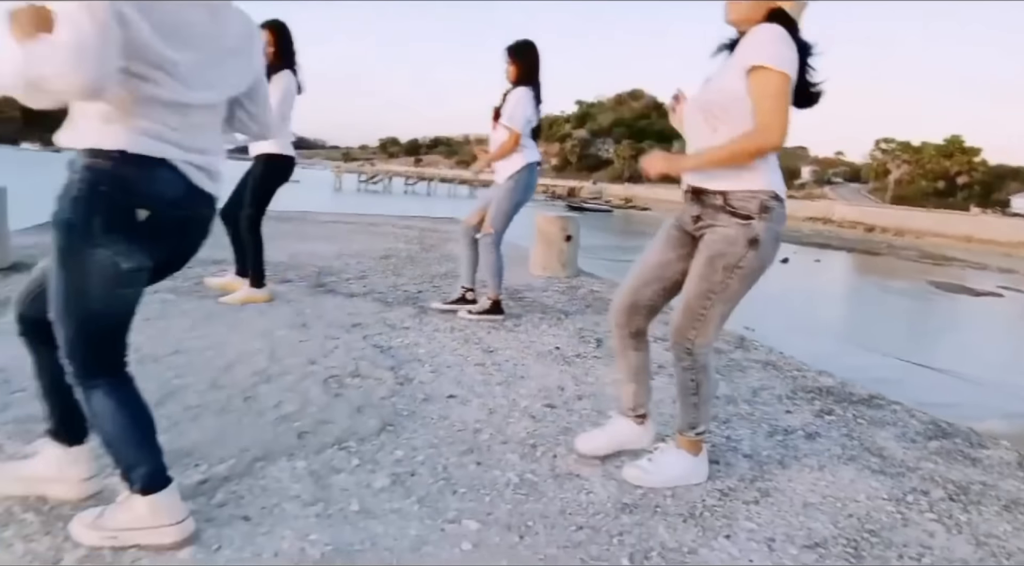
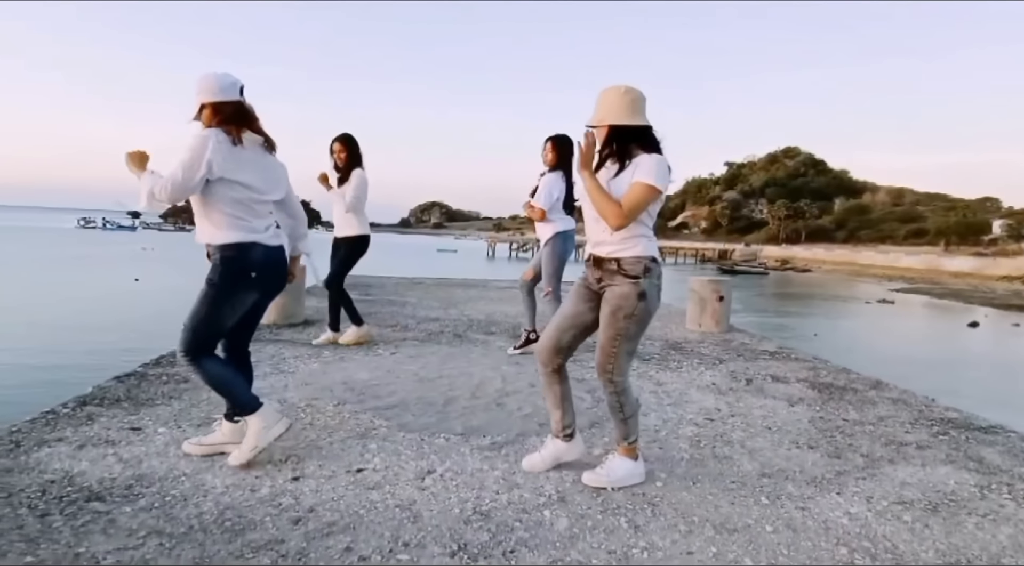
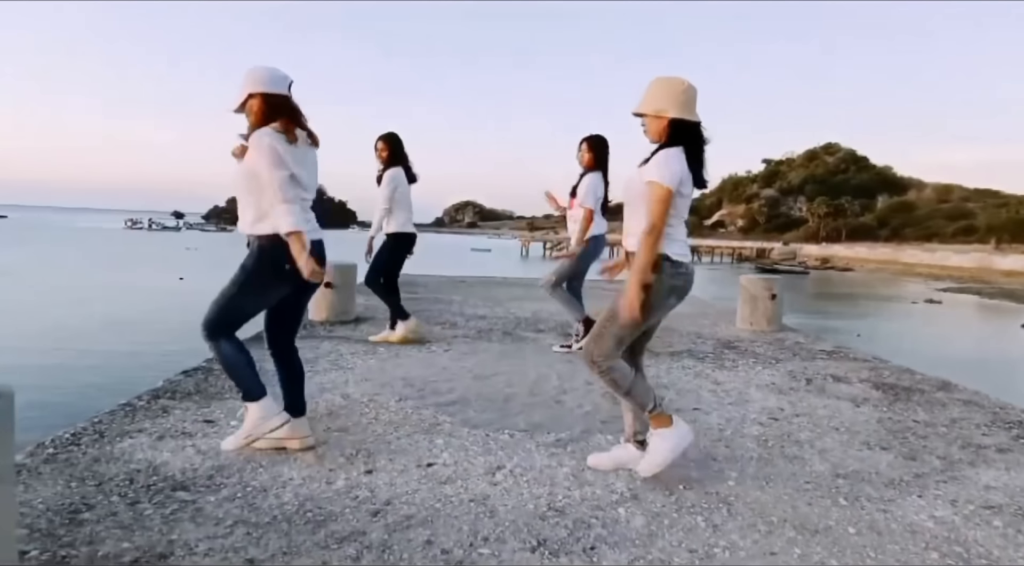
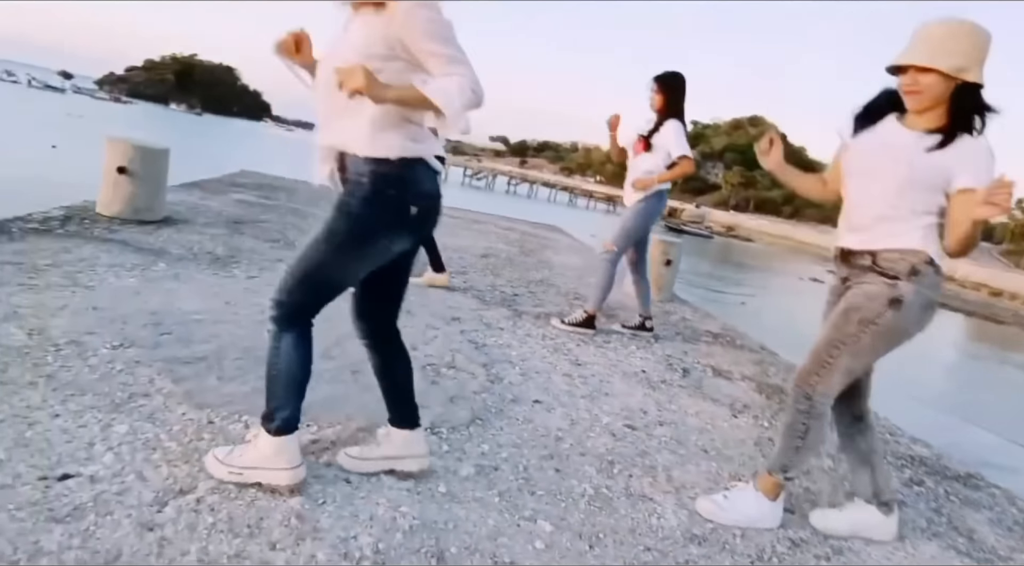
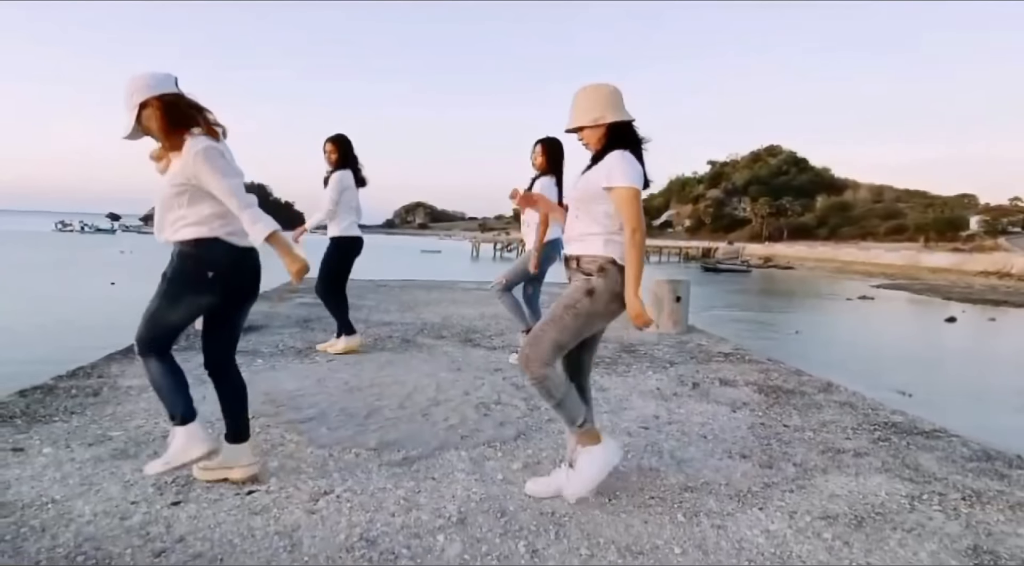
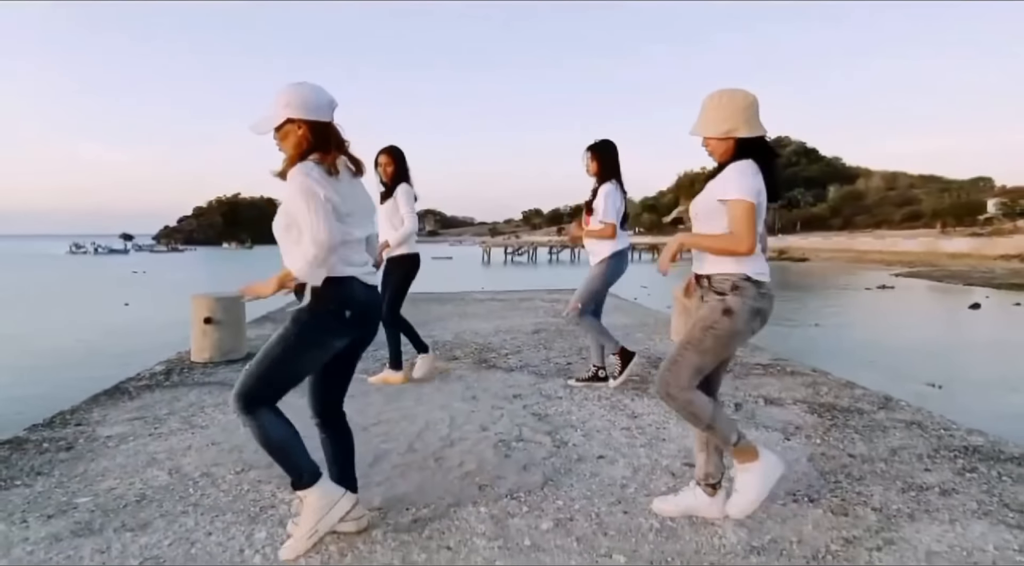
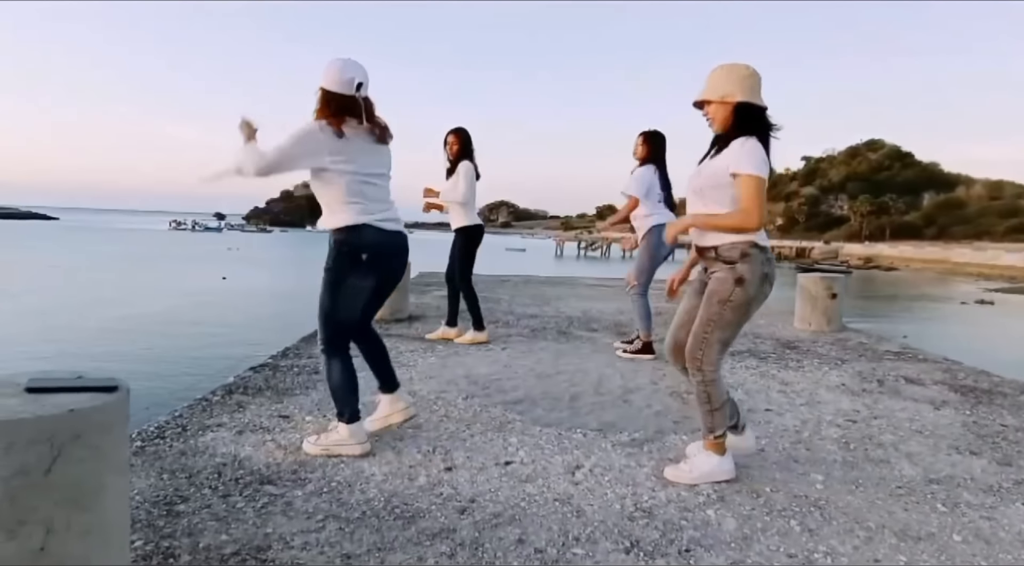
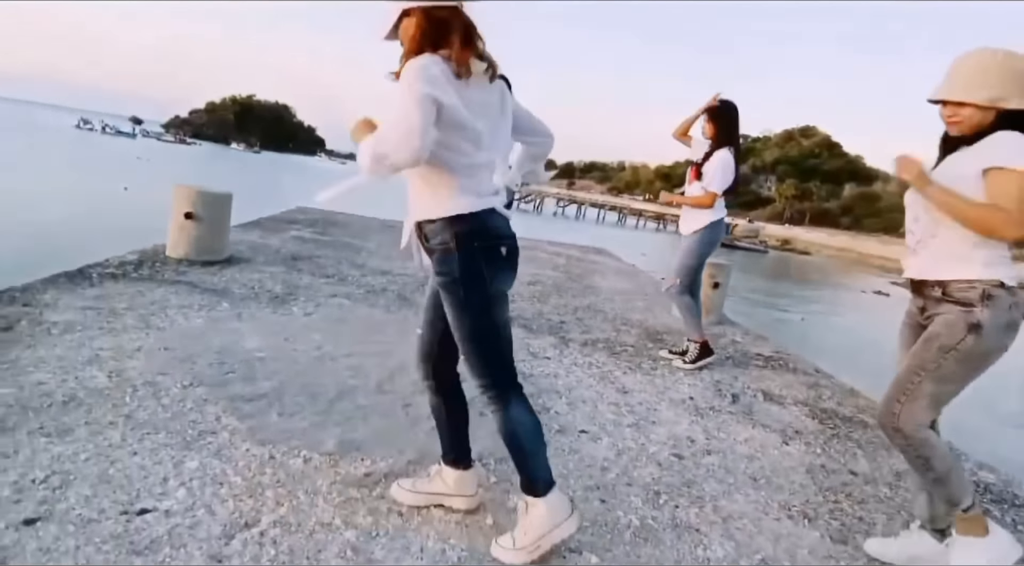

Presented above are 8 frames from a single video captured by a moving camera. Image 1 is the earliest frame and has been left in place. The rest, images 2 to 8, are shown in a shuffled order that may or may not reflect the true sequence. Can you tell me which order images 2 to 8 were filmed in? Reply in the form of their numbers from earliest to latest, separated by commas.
4, 8, 6, 5, 2, 3, 7
